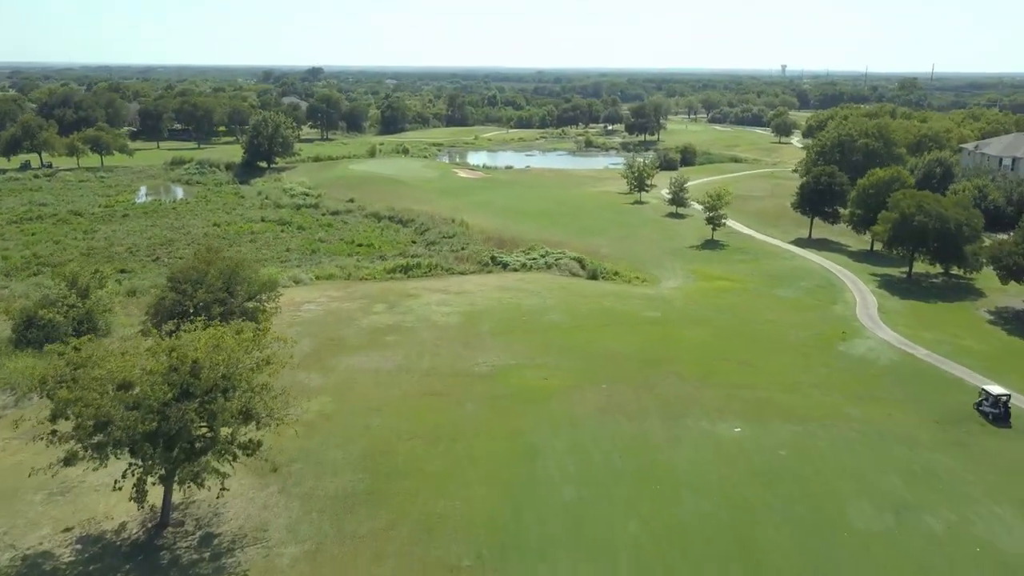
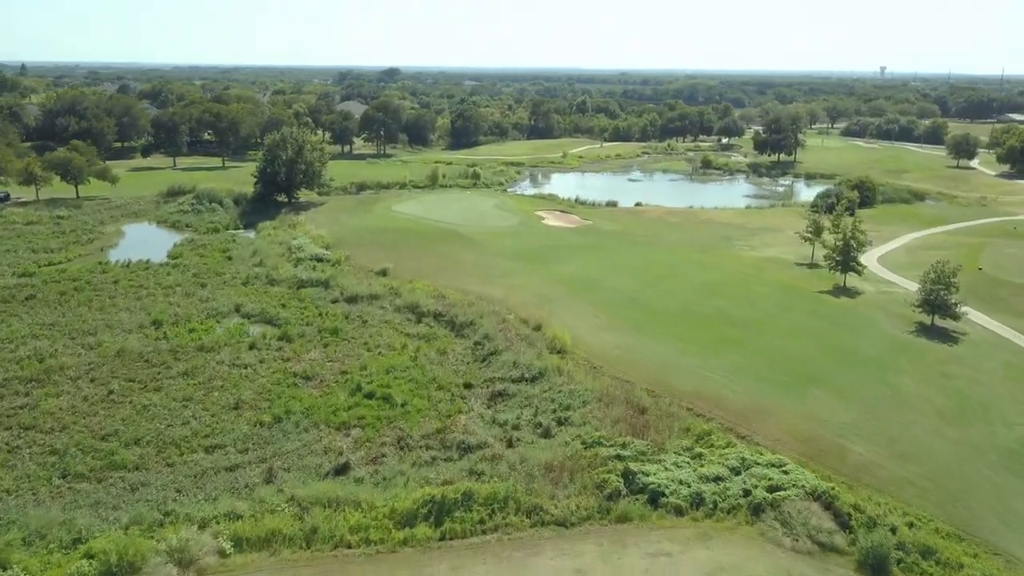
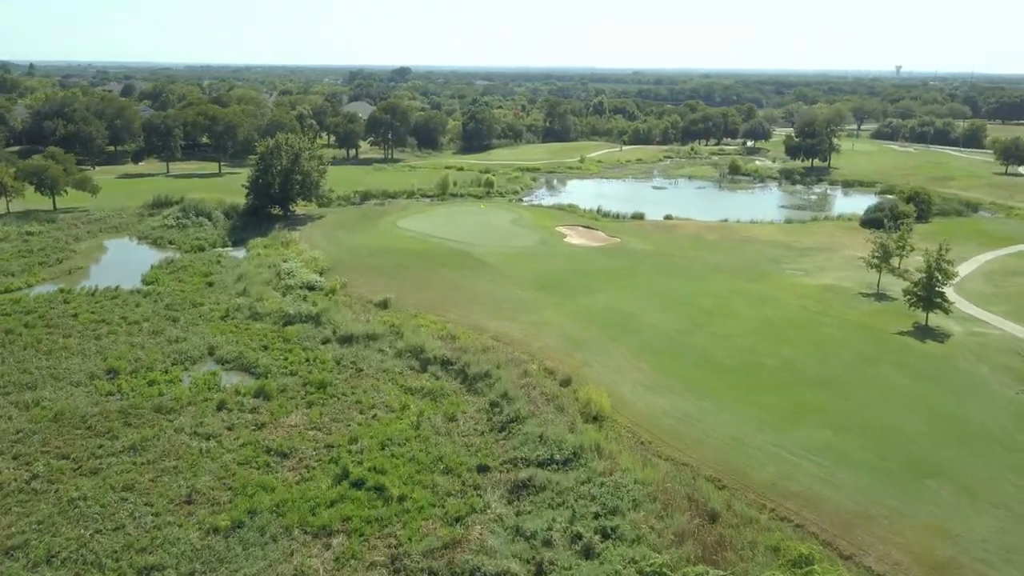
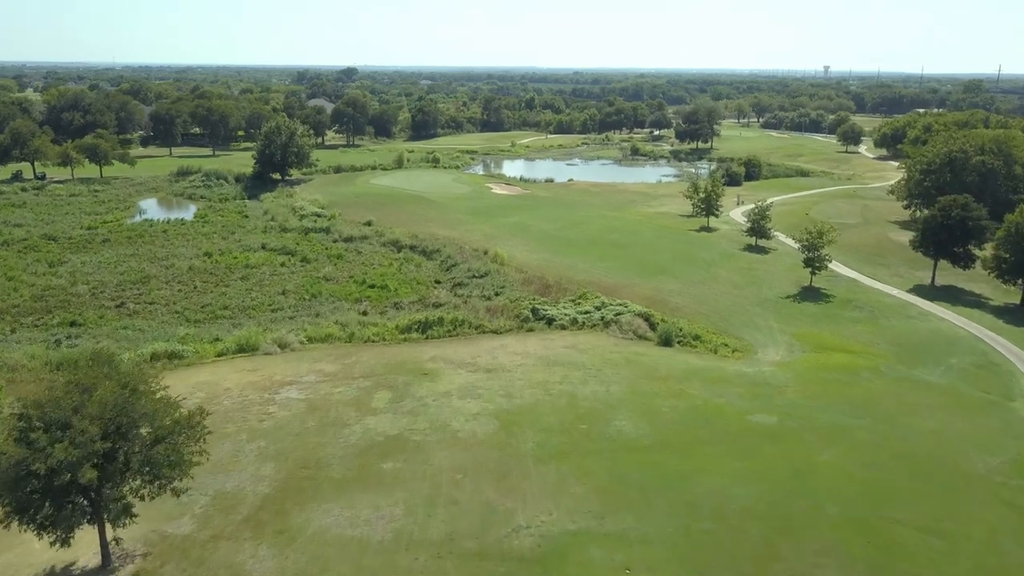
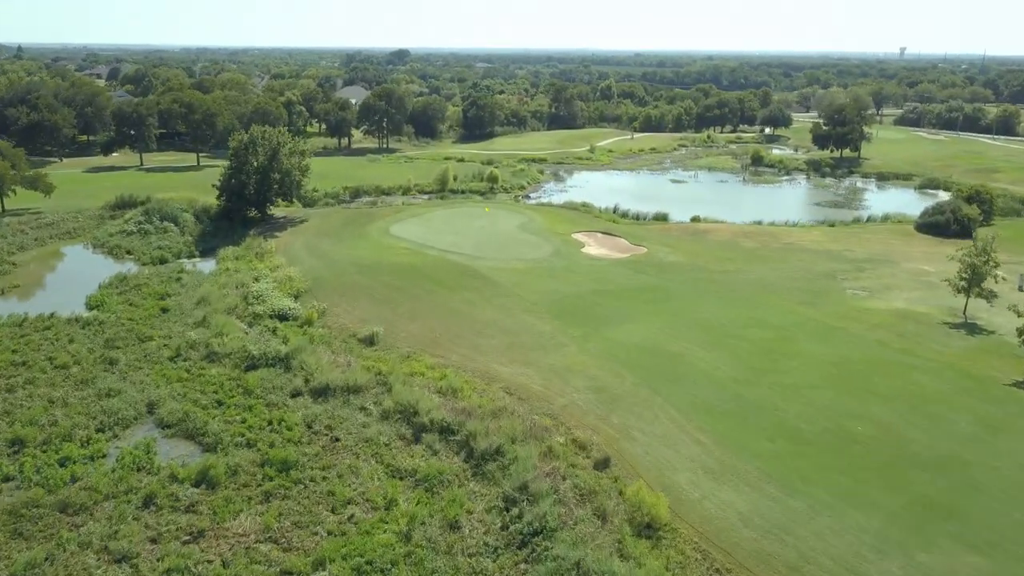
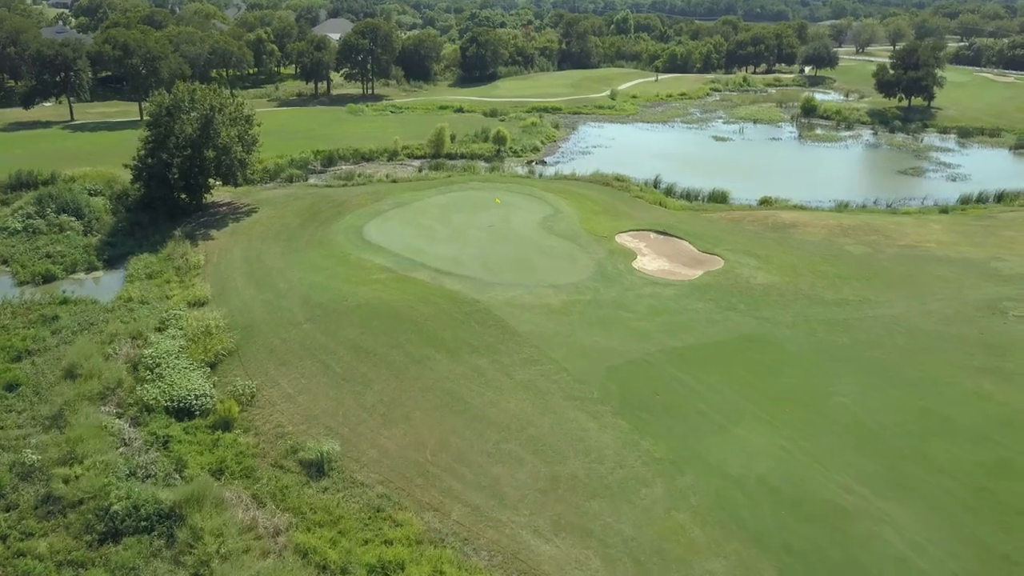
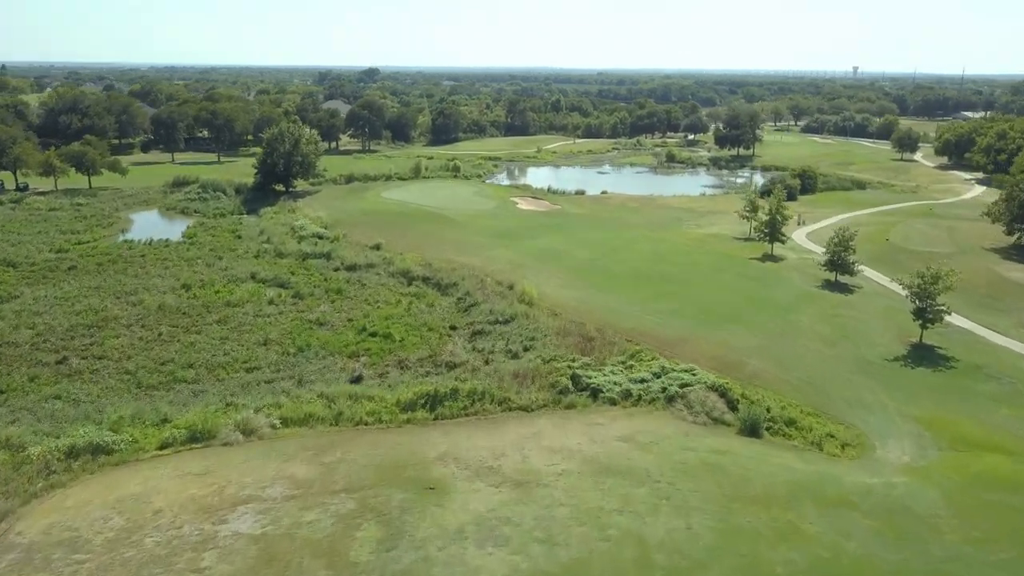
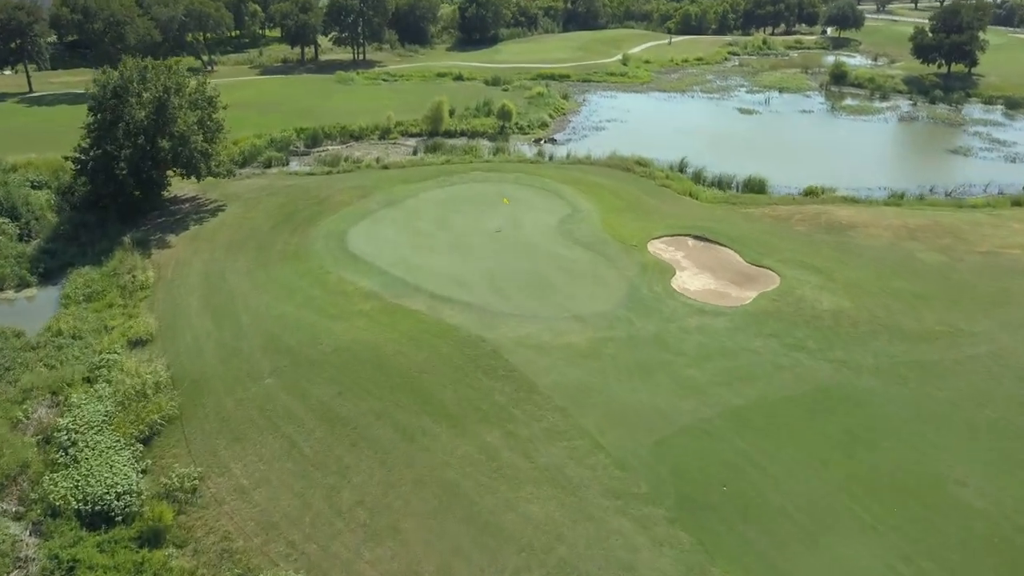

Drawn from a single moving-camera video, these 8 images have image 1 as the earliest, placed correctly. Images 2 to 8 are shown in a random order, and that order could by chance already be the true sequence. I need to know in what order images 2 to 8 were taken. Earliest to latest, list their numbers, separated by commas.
4, 7, 2, 3, 5, 6, 8
